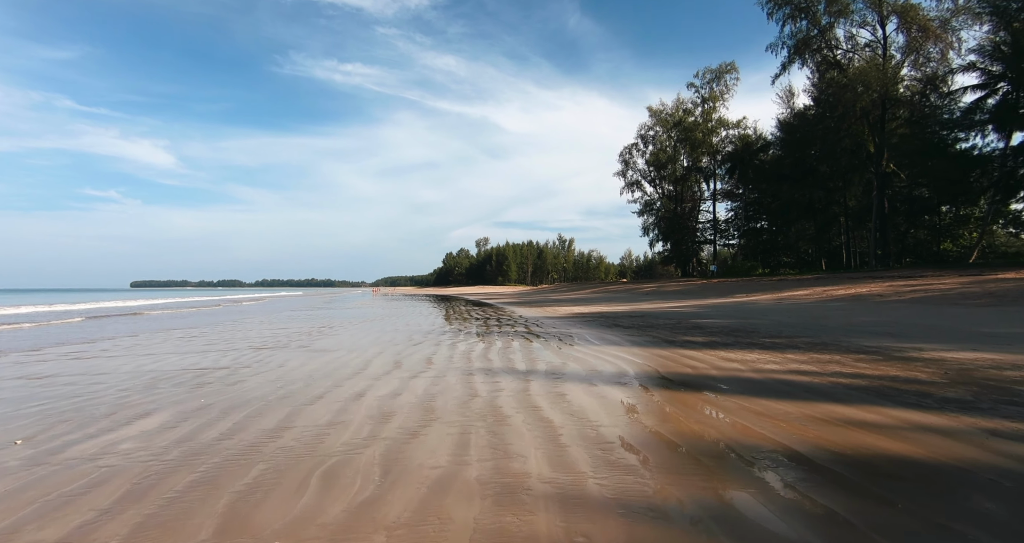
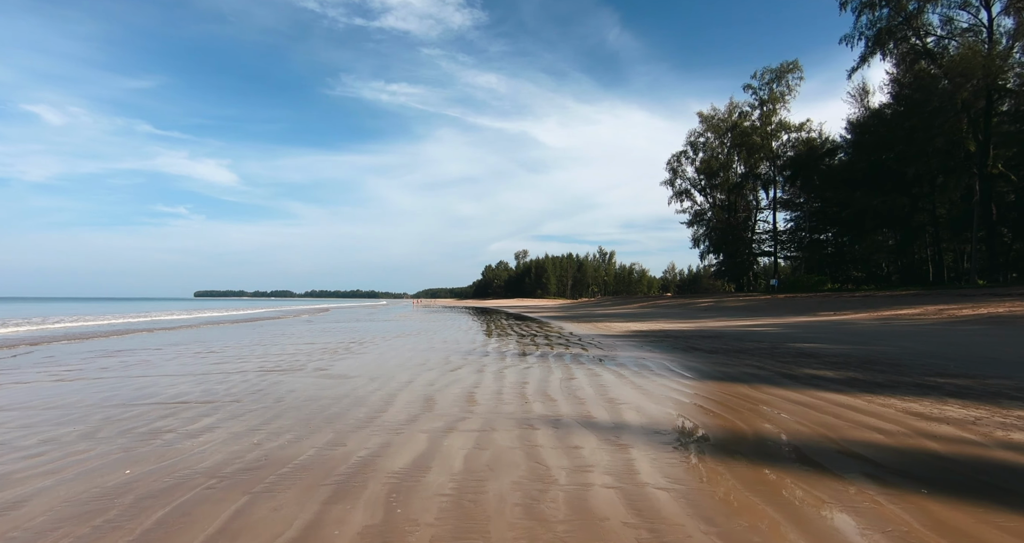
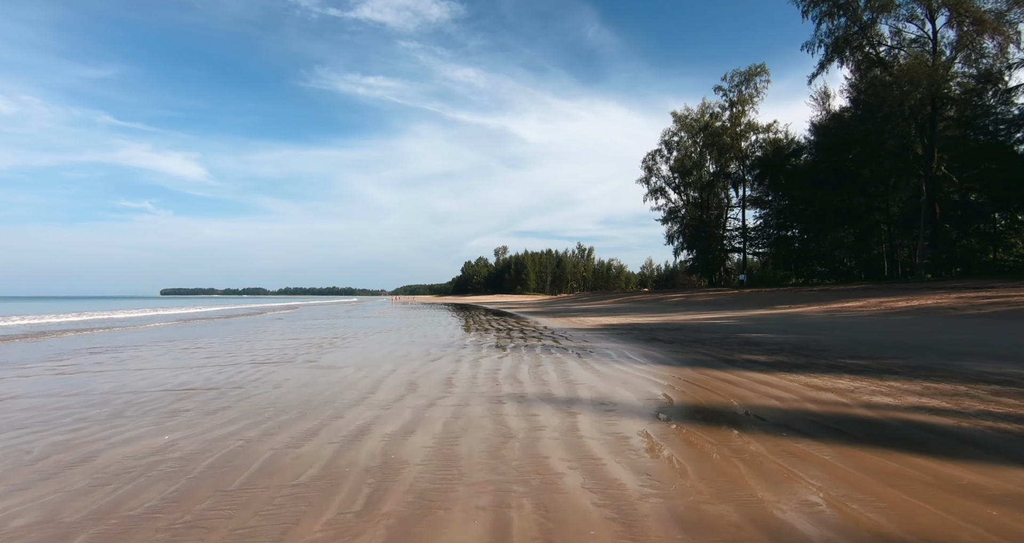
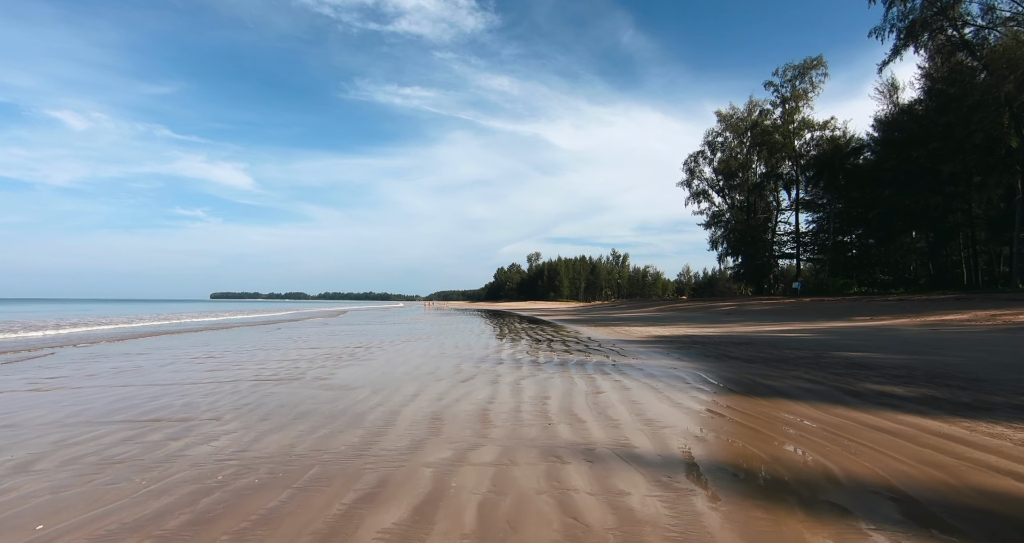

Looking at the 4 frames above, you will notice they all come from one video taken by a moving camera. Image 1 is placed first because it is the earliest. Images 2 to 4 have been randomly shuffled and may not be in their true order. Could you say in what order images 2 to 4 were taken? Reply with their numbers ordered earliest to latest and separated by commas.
3, 2, 4
